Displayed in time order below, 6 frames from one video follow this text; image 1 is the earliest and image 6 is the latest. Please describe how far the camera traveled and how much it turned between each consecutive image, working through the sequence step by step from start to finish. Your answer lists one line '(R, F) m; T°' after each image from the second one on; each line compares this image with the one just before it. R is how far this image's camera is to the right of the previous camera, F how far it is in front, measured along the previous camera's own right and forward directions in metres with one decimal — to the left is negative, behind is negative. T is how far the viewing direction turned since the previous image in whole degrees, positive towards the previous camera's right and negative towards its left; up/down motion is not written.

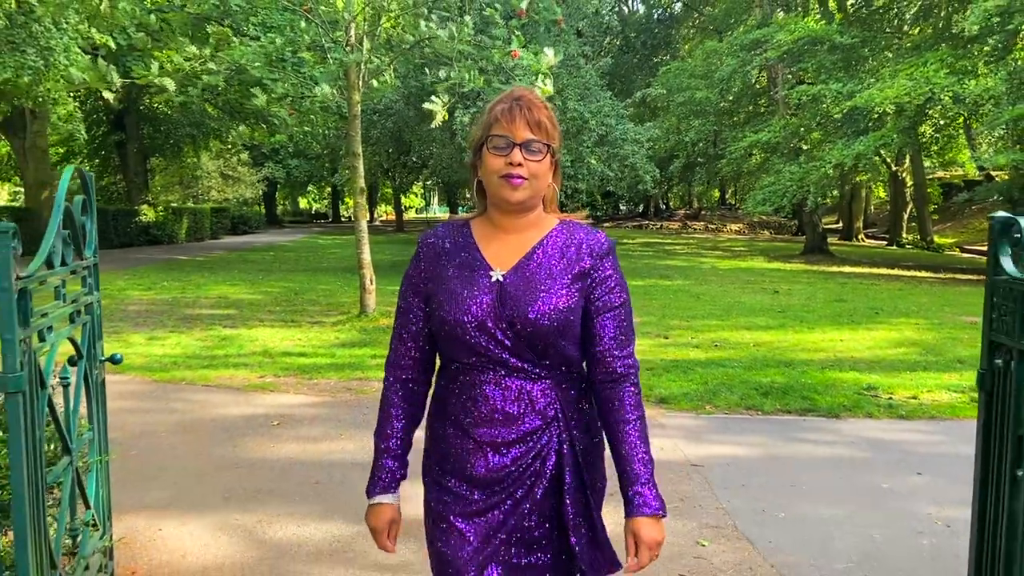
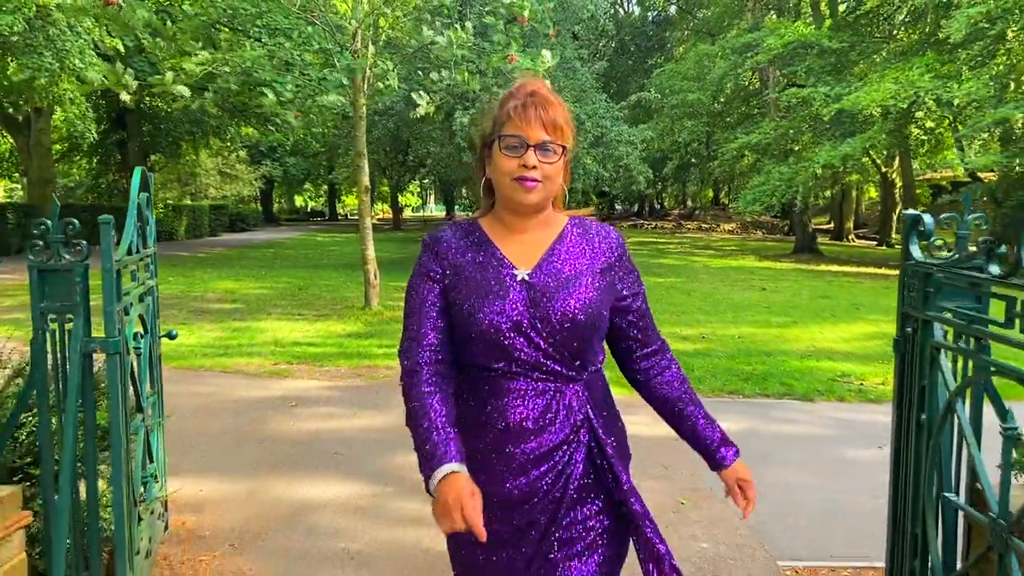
(0.0, -0.5) m; 0°
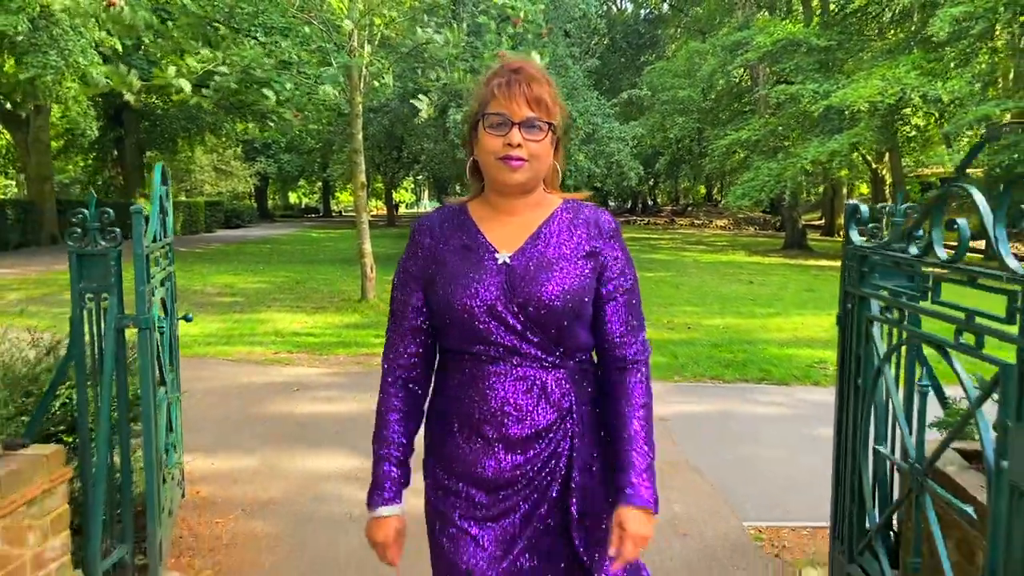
(0.0, -0.3) m; 0°
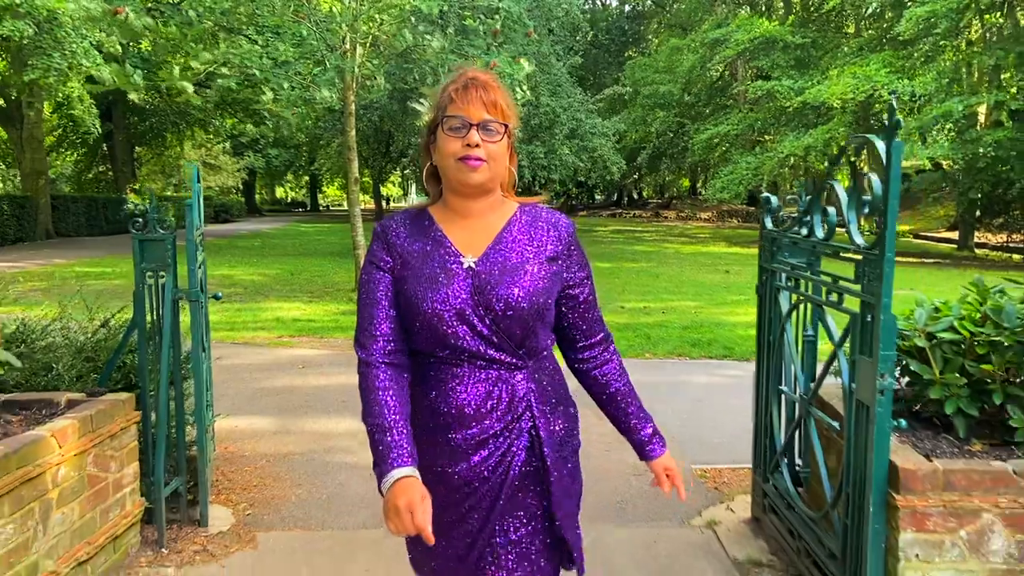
(0.0, -0.7) m; +1°
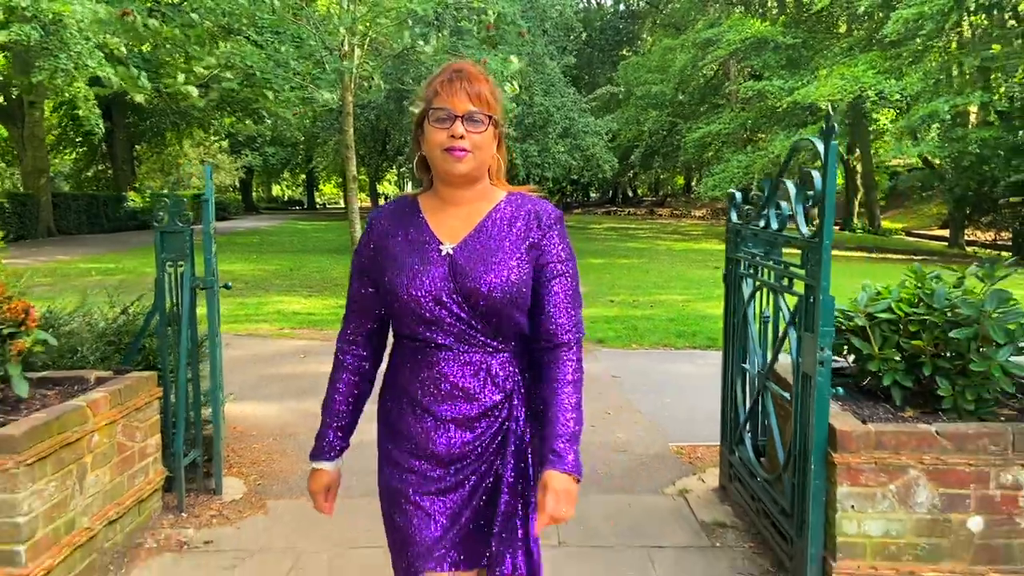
(0.0, -0.3) m; 0°
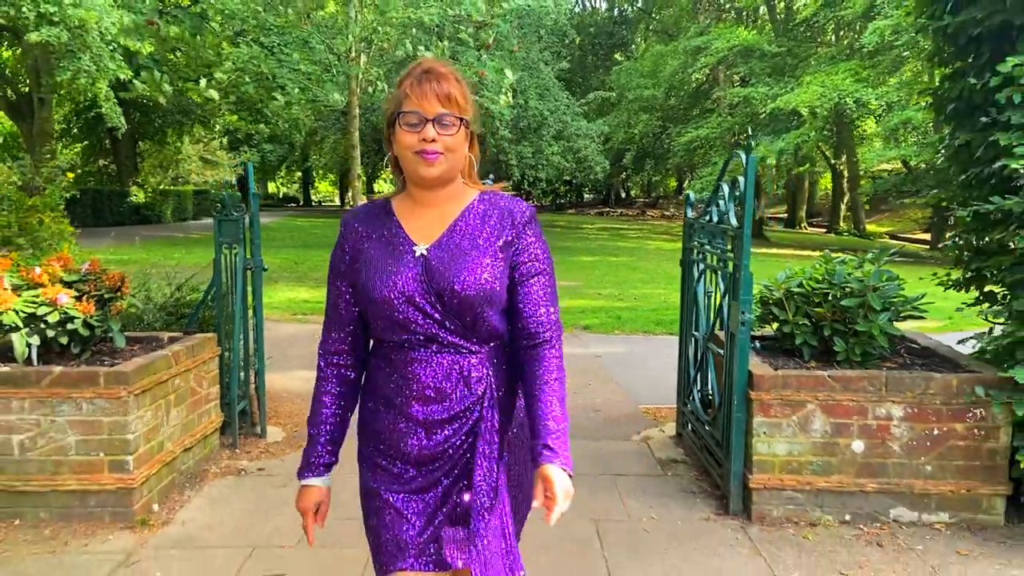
(0.0, -0.9) m; +1°
